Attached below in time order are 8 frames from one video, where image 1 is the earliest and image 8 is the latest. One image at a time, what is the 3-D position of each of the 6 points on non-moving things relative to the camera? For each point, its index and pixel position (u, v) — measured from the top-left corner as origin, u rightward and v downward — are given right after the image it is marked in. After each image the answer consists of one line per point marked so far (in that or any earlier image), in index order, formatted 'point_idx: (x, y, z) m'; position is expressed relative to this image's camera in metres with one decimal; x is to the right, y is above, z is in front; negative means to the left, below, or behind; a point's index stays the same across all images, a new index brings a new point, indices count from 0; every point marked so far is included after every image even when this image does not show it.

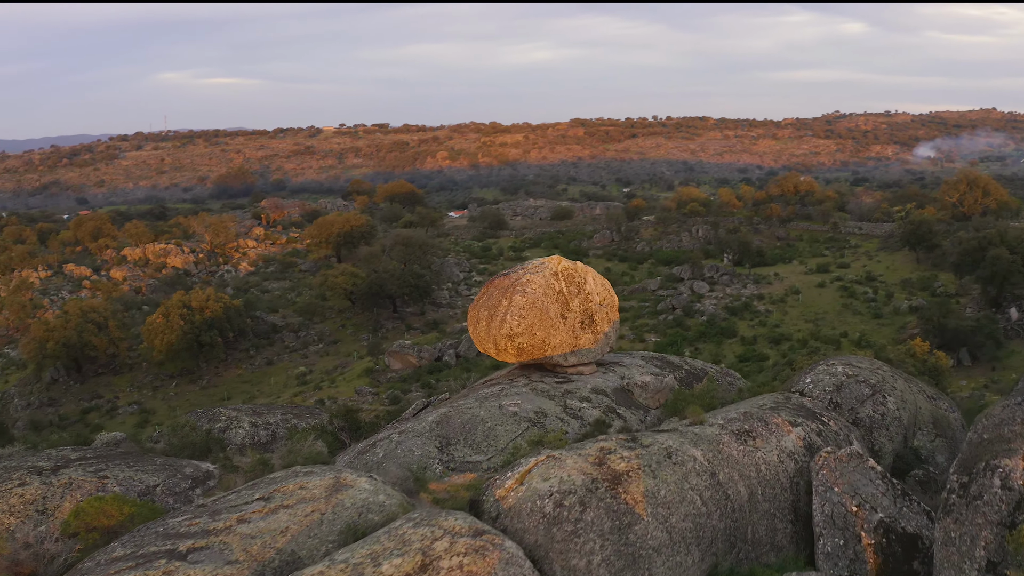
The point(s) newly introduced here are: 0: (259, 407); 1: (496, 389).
0: (-3.5, -1.6, +13.8) m
1: (-0.2, -1.2, +11.4) m
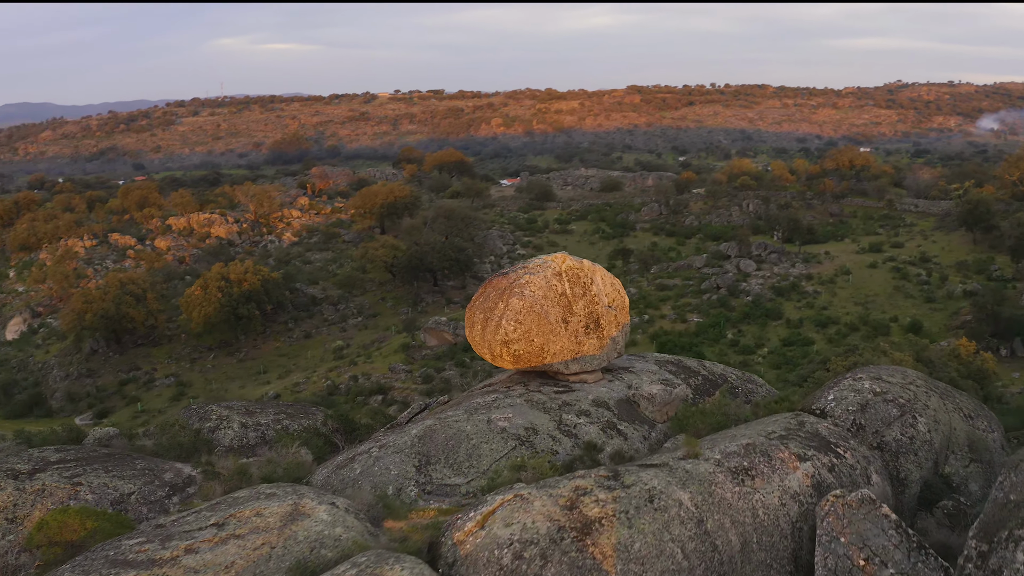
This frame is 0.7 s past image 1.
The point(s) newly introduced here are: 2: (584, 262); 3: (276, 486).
0: (-3.4, -1.5, +13.2) m
1: (-0.3, -1.2, +10.6) m
2: (+0.8, +0.3, +11.1) m
3: (-2.4, -2.0, +9.5) m
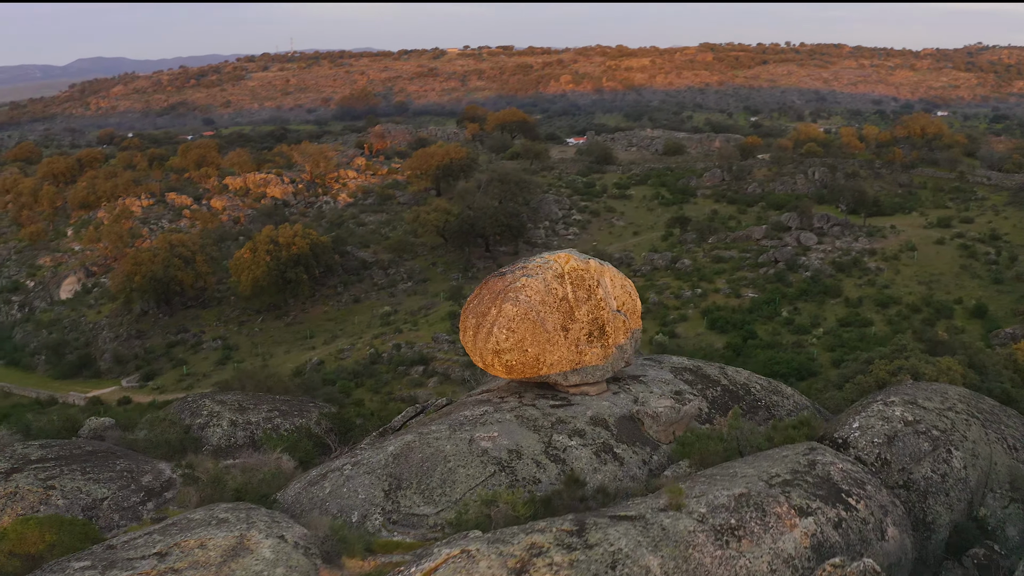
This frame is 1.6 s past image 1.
0: (-3.3, -1.4, +12.6) m
1: (-0.4, -1.2, +9.8) m
2: (+0.8, +0.3, +10.1) m
3: (-2.5, -2.0, +8.9) m
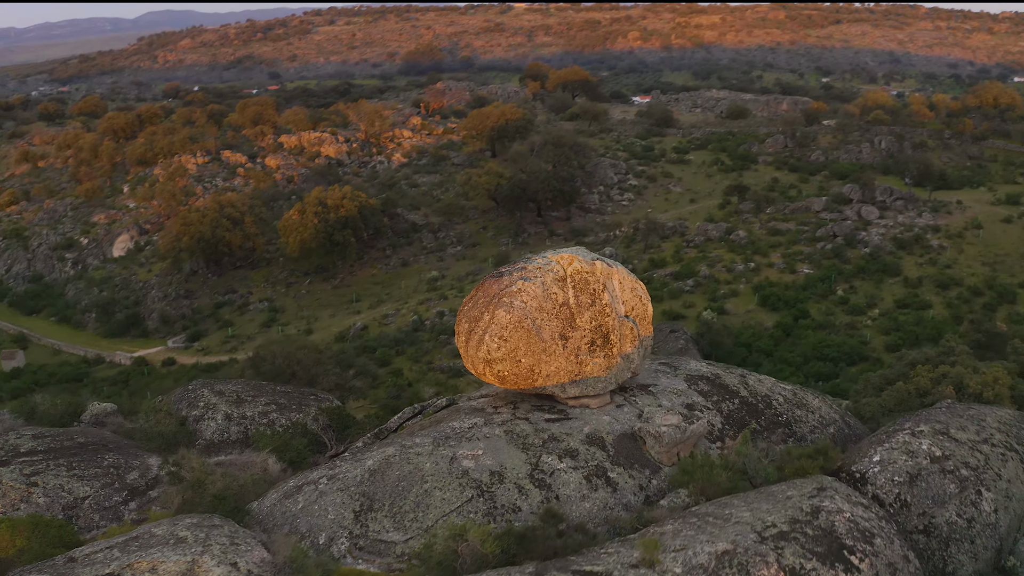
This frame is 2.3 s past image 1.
0: (-3.2, -1.2, +12.2) m
1: (-0.4, -1.2, +9.2) m
2: (+0.8, +0.2, +9.4) m
3: (-2.7, -2.0, +8.4) m
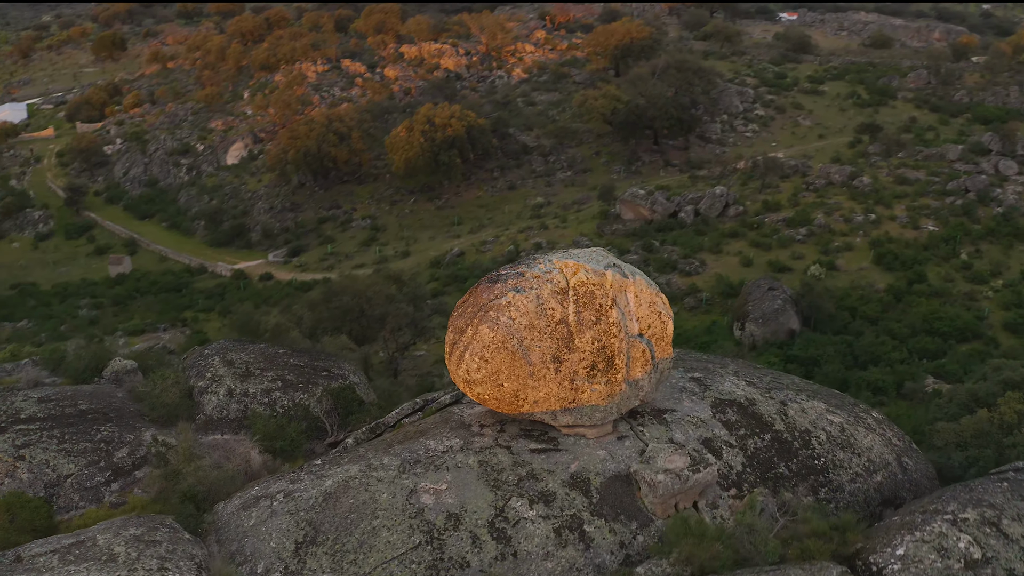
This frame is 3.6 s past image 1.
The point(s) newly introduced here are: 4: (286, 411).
0: (-2.9, -0.8, +11.5) m
1: (-0.6, -1.3, +8.2) m
2: (+0.8, +0.1, +8.1) m
3: (-2.9, -2.0, +7.9) m
4: (-2.4, -1.3, +10.6) m
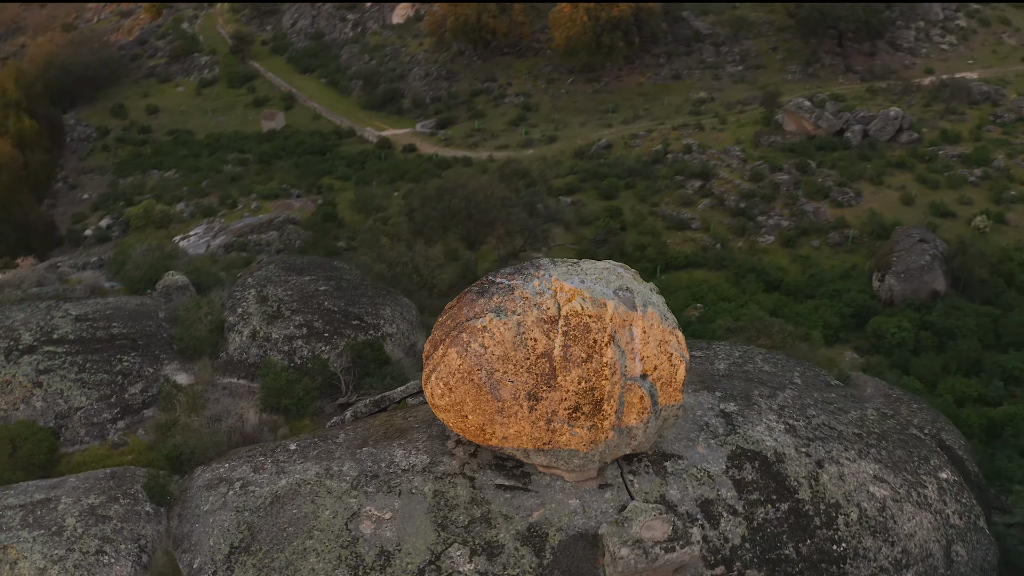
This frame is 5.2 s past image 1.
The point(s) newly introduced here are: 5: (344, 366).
0: (-2.4, -0.1, +11.1) m
1: (-0.8, -1.3, +7.5) m
2: (+0.7, -0.1, +7.0) m
3: (-3.2, -1.7, +7.7) m
4: (-2.1, -0.8, +10.2) m
5: (-1.7, -0.8, +10.2) m
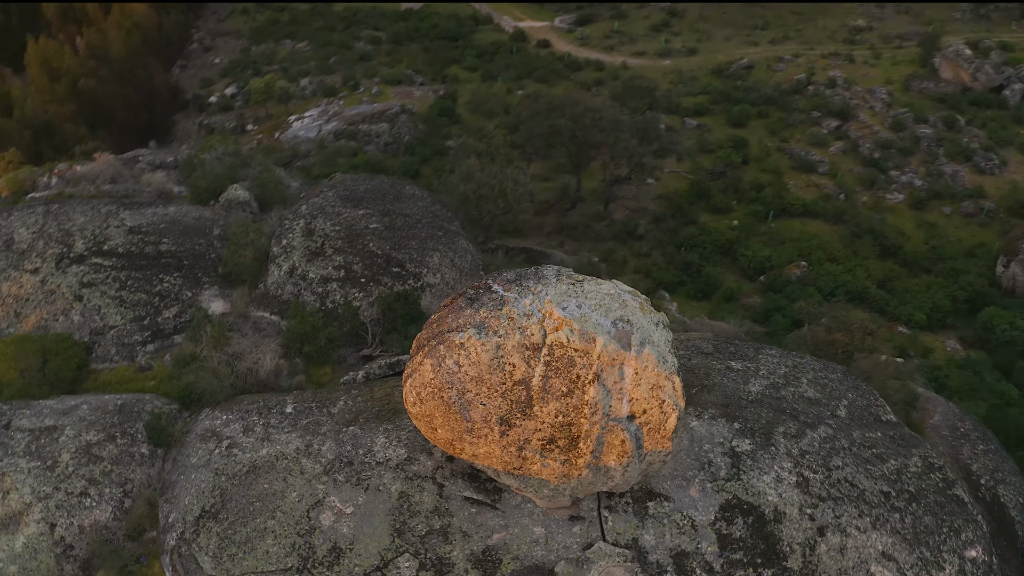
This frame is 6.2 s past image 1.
0: (-1.8, +0.6, +10.8) m
1: (-0.9, -1.2, +7.3) m
2: (+0.6, -0.3, +6.5) m
3: (-3.3, -1.3, +7.8) m
4: (-1.8, -0.2, +10.0) m
5: (-1.4, -0.3, +10.0) m
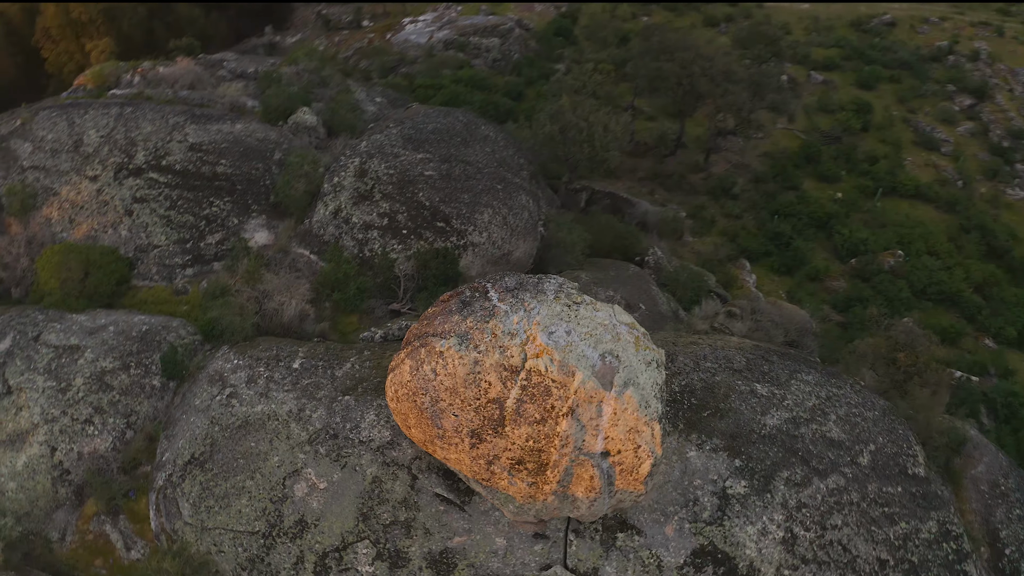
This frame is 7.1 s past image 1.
0: (-1.2, +1.1, +10.7) m
1: (-1.0, -1.1, +7.3) m
2: (+0.4, -0.5, +6.2) m
3: (-3.4, -0.8, +8.0) m
4: (-1.4, +0.3, +9.9) m
5: (-1.0, +0.1, +9.9) m
